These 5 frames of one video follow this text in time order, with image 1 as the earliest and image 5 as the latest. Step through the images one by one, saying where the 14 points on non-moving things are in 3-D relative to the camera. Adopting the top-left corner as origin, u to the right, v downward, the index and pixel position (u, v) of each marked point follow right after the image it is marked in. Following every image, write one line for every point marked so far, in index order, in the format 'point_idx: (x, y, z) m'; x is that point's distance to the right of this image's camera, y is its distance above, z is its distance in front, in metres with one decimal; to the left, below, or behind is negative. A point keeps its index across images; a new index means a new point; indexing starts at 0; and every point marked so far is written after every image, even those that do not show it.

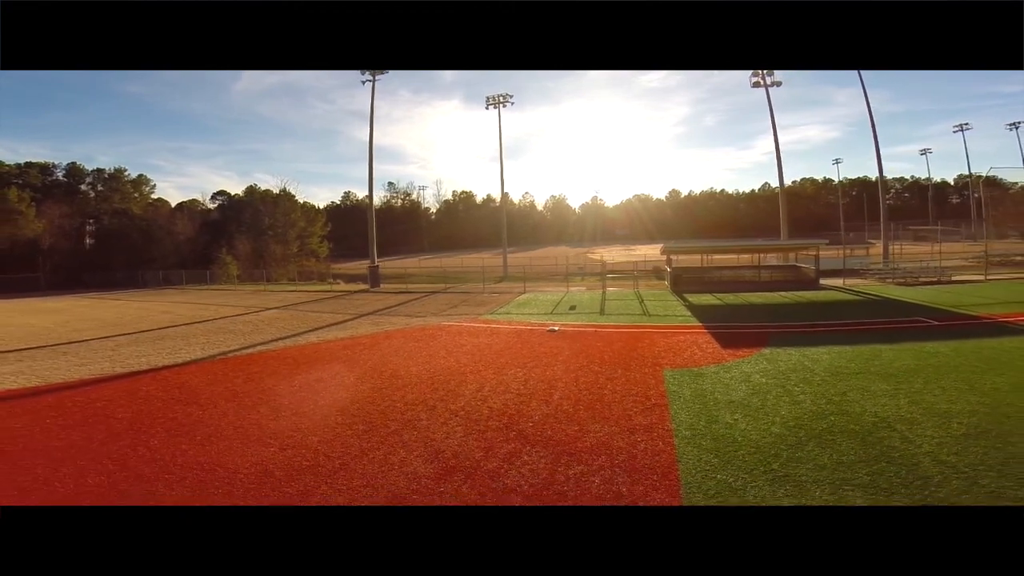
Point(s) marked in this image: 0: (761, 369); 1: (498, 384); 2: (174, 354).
0: (+3.9, -1.2, +8.7) m
1: (-0.2, -1.4, +8.4) m
2: (-7.2, -1.5, +11.9) m
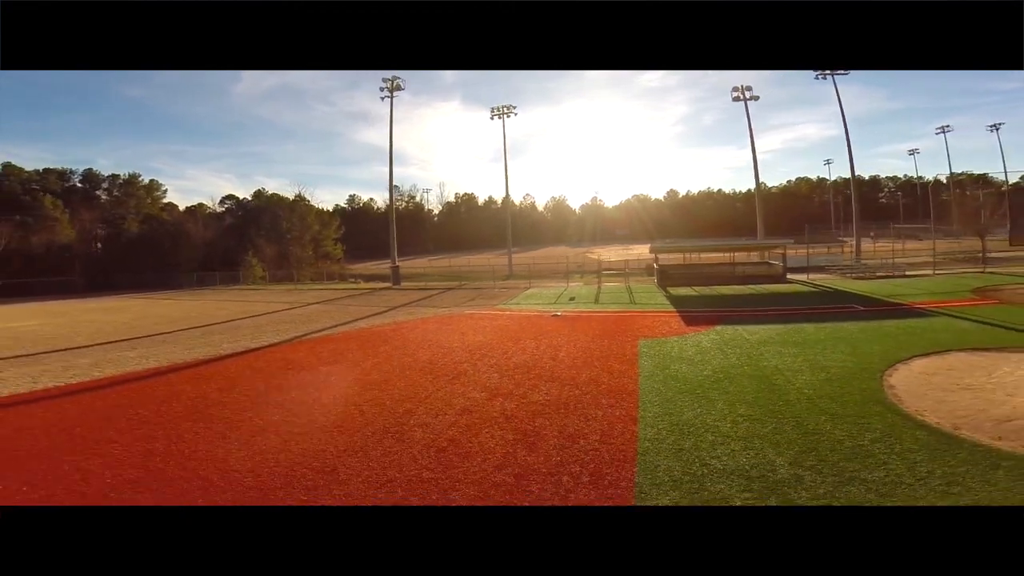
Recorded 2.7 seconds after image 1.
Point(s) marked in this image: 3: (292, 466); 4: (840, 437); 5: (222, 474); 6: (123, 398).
0: (+4.2, -1.0, +11.8) m
1: (+0.1, -1.3, +11.5) m
2: (-6.8, -1.4, +15.0) m
3: (-2.5, -2.1, +6.3) m
4: (+3.8, -1.7, +6.5) m
5: (-3.2, -2.1, +6.2) m
6: (-6.8, -1.9, +9.6) m
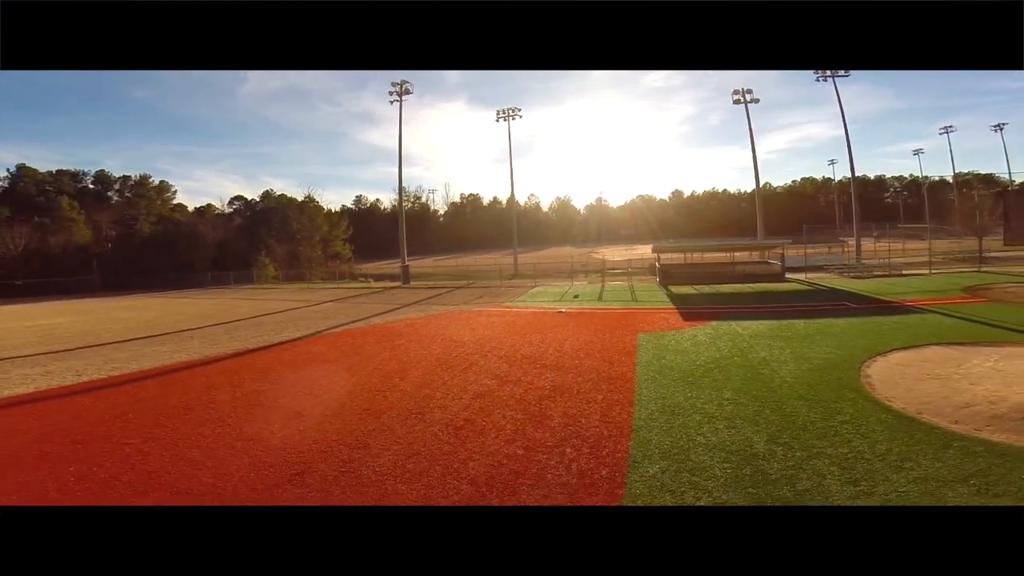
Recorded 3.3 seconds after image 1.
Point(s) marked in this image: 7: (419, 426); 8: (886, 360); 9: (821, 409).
0: (+4.4, -1.0, +12.6) m
1: (+0.3, -1.2, +12.3) m
2: (-6.6, -1.3, +15.8) m
3: (-2.3, -2.0, +7.2) m
4: (+3.9, -1.7, +7.3) m
5: (-3.1, -2.1, +7.1) m
6: (-6.6, -1.9, +10.5) m
7: (-1.3, -1.9, +7.6) m
8: (+6.7, -1.3, +9.9) m
9: (+4.2, -1.6, +7.6) m
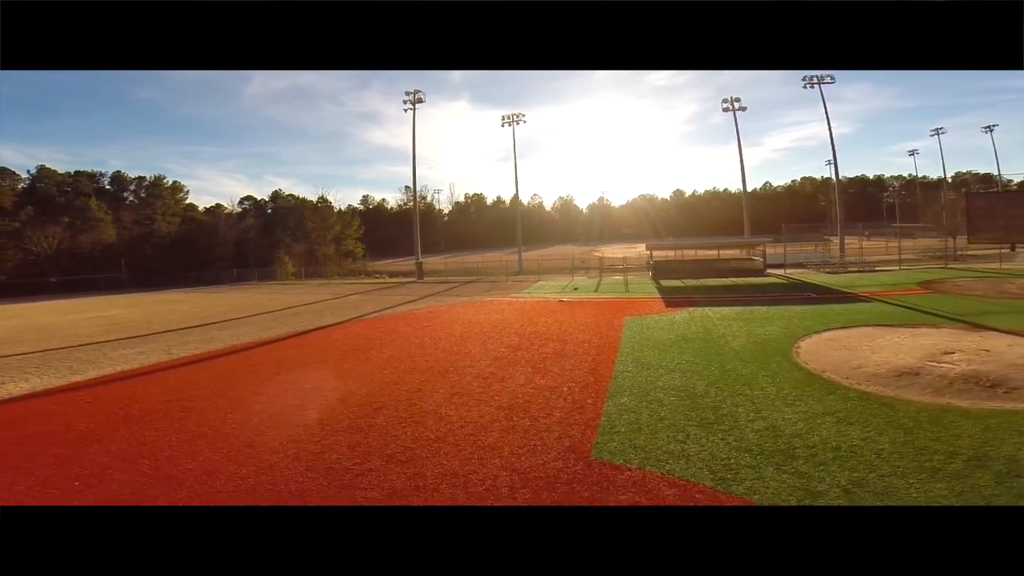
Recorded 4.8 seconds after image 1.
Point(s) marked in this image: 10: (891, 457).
0: (+4.6, -0.7, +15.1) m
1: (+0.5, -1.0, +14.9) m
2: (-6.4, -1.1, +18.4) m
3: (-2.1, -1.8, +9.7) m
4: (+4.1, -1.5, +9.8) m
5: (-2.9, -1.8, +9.6) m
6: (-6.4, -1.6, +13.0) m
7: (-1.1, -1.6, +10.2) m
8: (+6.9, -1.0, +12.5) m
9: (+4.4, -1.4, +10.1) m
10: (+4.3, -1.9, +6.3) m
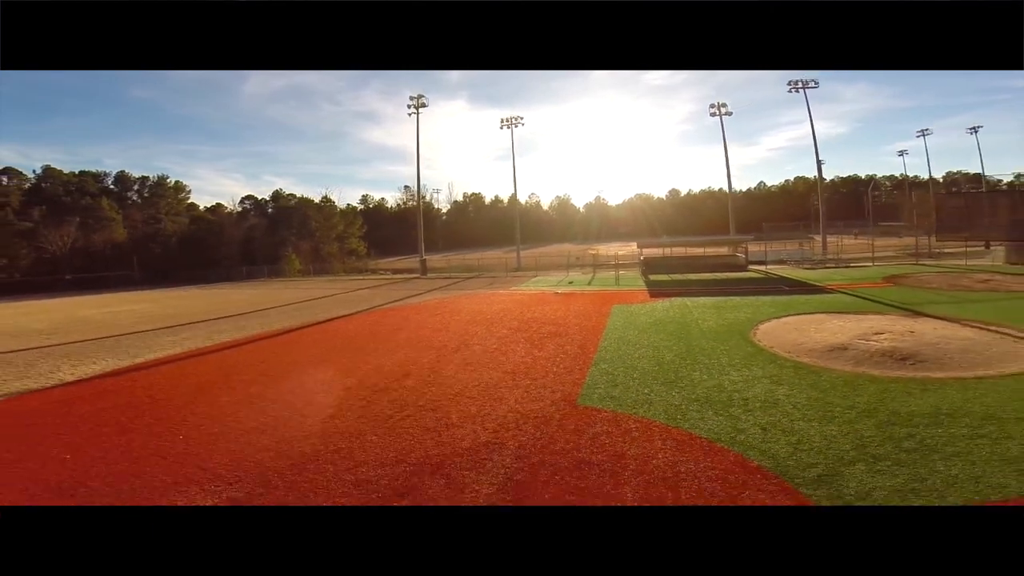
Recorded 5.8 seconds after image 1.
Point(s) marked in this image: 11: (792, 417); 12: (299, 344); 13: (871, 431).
0: (+4.6, -0.5, +17.0) m
1: (+0.5, -0.7, +16.8) m
2: (-6.4, -0.8, +20.3) m
3: (-2.1, -1.6, +11.6) m
4: (+4.2, -1.2, +11.7) m
5: (-2.9, -1.6, +11.5) m
6: (-6.4, -1.4, +14.9) m
7: (-1.0, -1.4, +12.0) m
8: (+6.9, -0.8, +14.4) m
9: (+4.4, -1.2, +12.0) m
10: (+4.3, -1.7, +8.2) m
11: (+4.0, -1.8, +7.8) m
12: (-5.7, -1.4, +14.7) m
13: (+4.7, -1.8, +7.3) m
